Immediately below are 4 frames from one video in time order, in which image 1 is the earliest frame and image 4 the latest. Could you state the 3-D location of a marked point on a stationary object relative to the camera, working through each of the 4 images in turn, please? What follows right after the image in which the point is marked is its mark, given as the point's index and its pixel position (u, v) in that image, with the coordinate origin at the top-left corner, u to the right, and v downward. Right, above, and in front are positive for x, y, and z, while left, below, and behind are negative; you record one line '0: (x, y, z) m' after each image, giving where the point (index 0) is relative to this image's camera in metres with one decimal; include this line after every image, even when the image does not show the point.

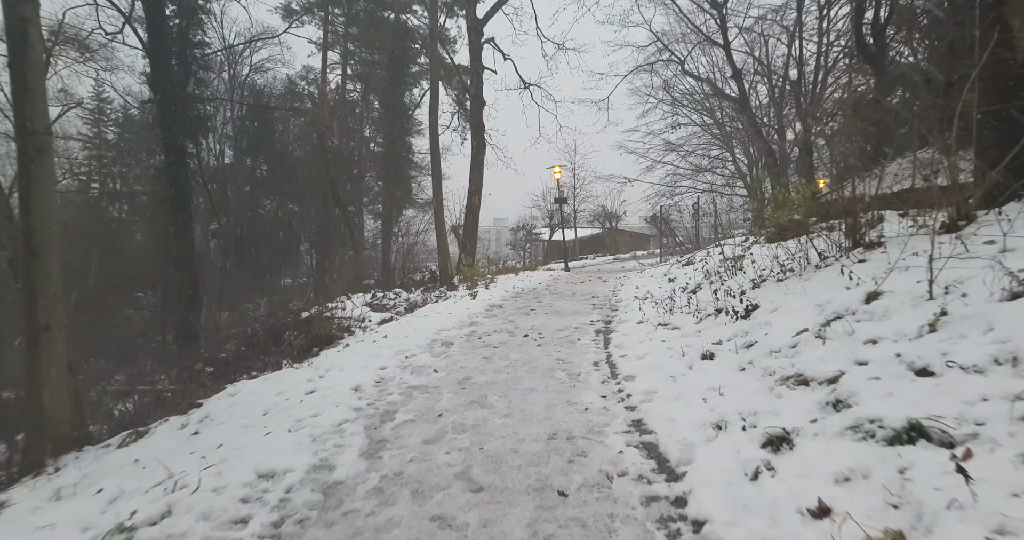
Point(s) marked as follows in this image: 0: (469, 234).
0: (-1.5, +1.3, +18.3) m
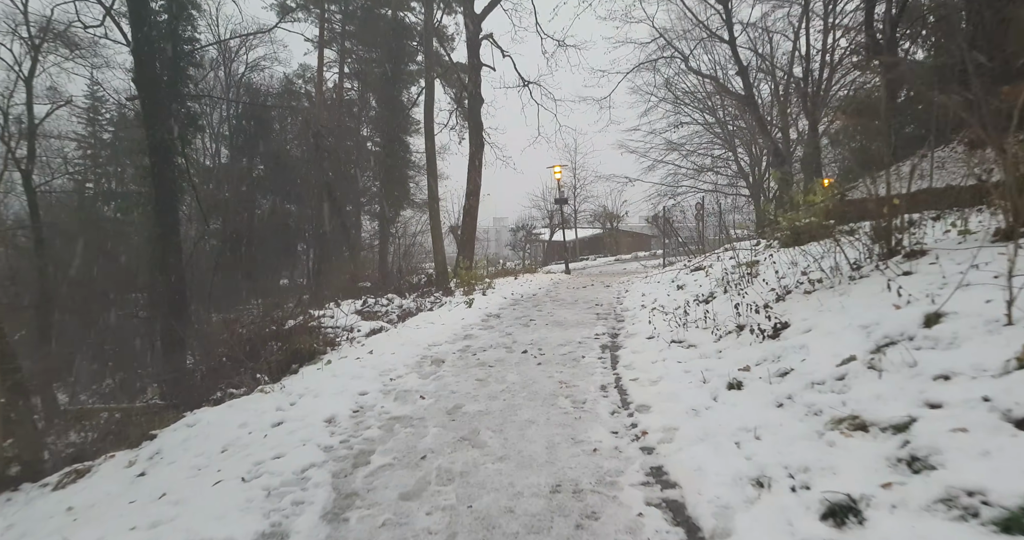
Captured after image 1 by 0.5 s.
0: (-1.5, +1.2, +17.8) m
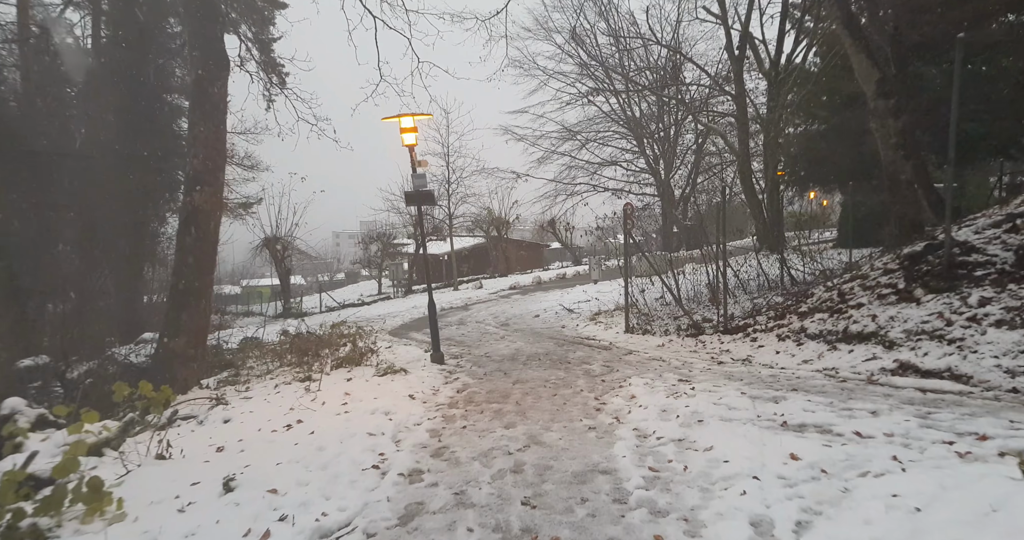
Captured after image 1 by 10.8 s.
0: (-4.5, -0.2, +7.1) m
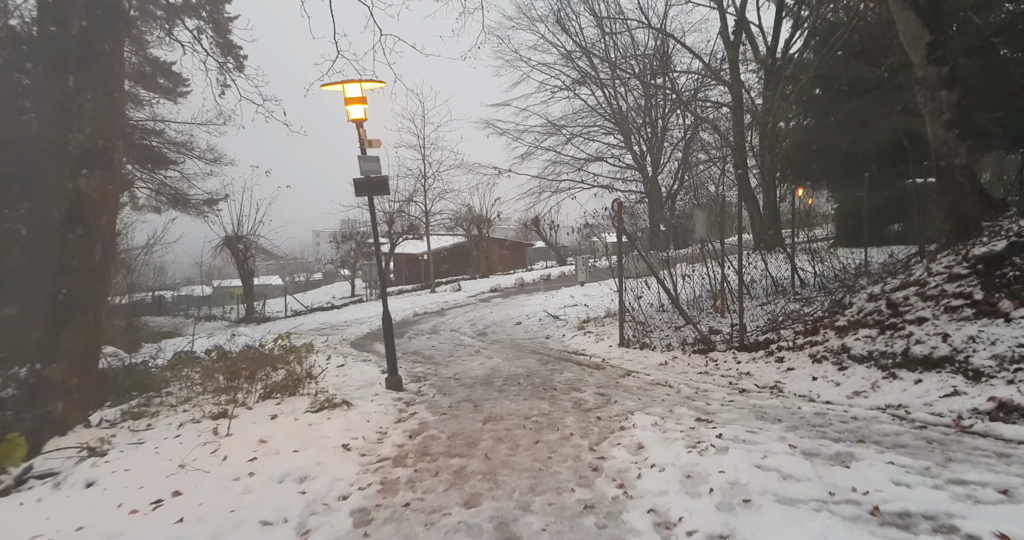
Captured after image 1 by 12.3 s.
0: (-4.9, -0.2, +5.5) m
